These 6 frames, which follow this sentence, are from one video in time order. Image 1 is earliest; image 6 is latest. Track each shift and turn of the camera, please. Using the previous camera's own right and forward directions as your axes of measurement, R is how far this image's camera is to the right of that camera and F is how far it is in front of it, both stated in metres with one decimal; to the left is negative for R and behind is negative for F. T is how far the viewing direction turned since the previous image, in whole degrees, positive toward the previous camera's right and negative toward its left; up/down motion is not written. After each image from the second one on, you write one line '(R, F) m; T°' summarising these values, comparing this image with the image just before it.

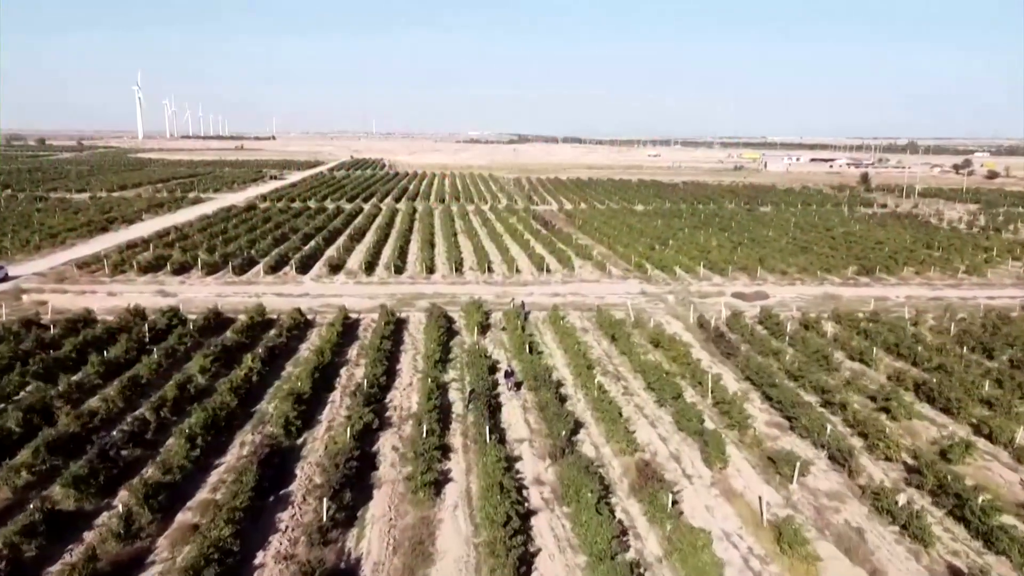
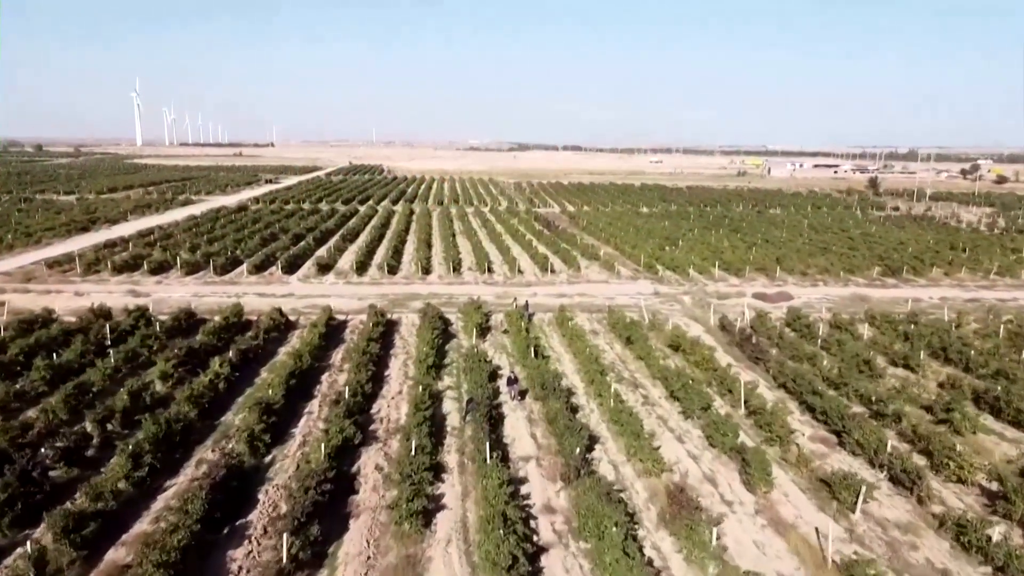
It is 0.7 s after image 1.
(-0.1, +3.1) m; 0°
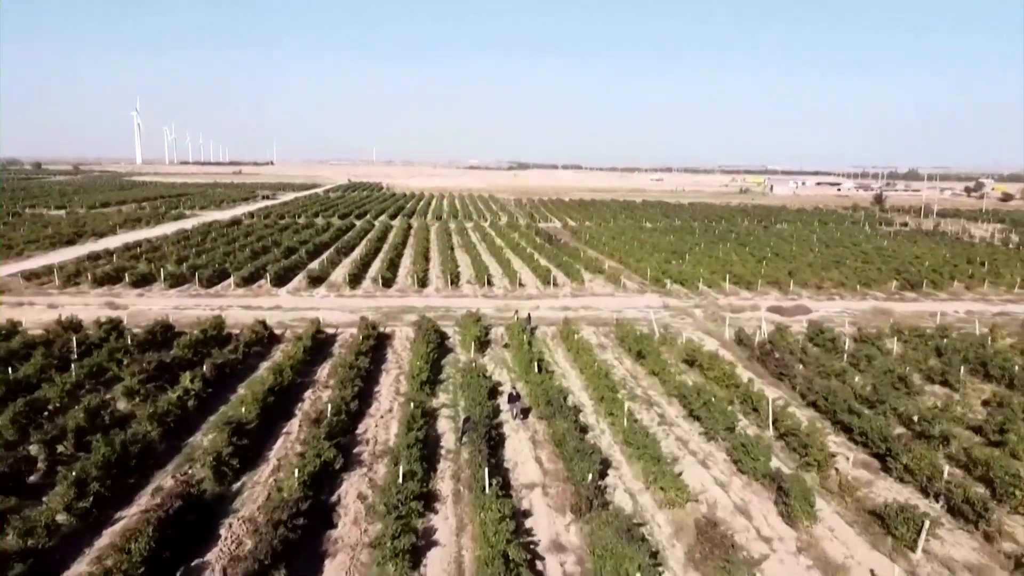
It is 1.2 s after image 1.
(-0.1, +2.1) m; 0°
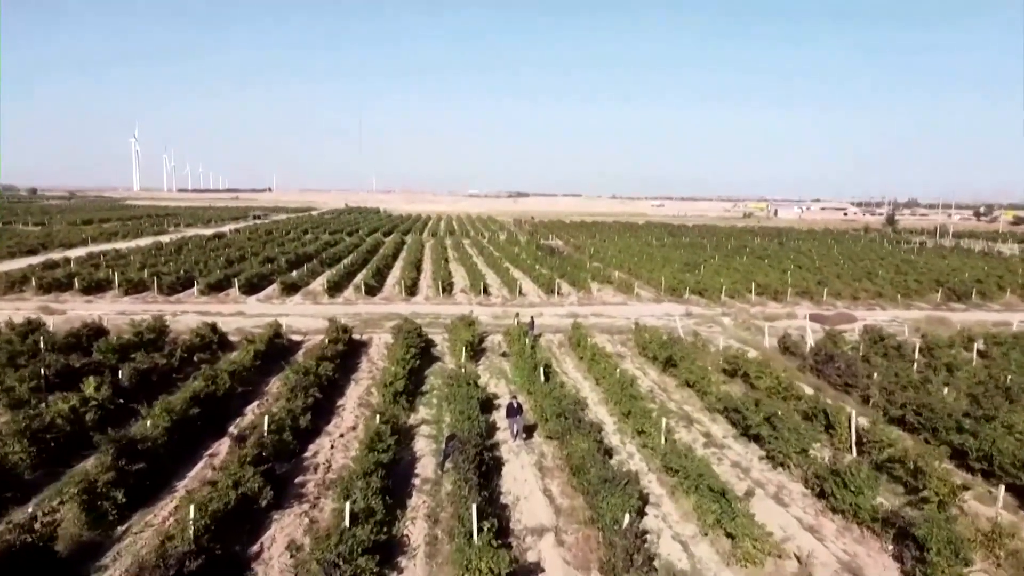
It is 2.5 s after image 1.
(0.0, +4.7) m; 0°
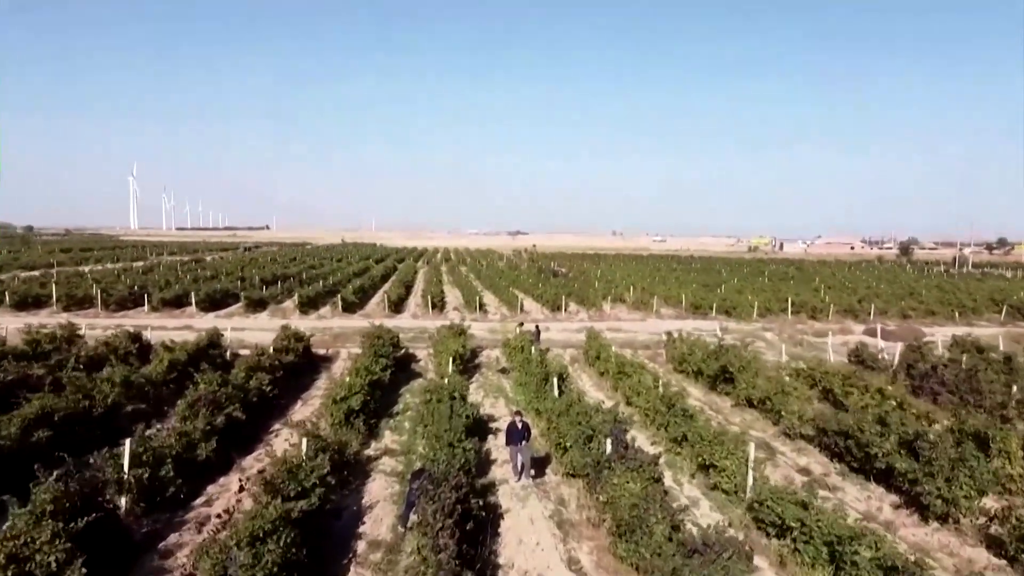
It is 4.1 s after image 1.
(0.0, +5.0) m; 0°
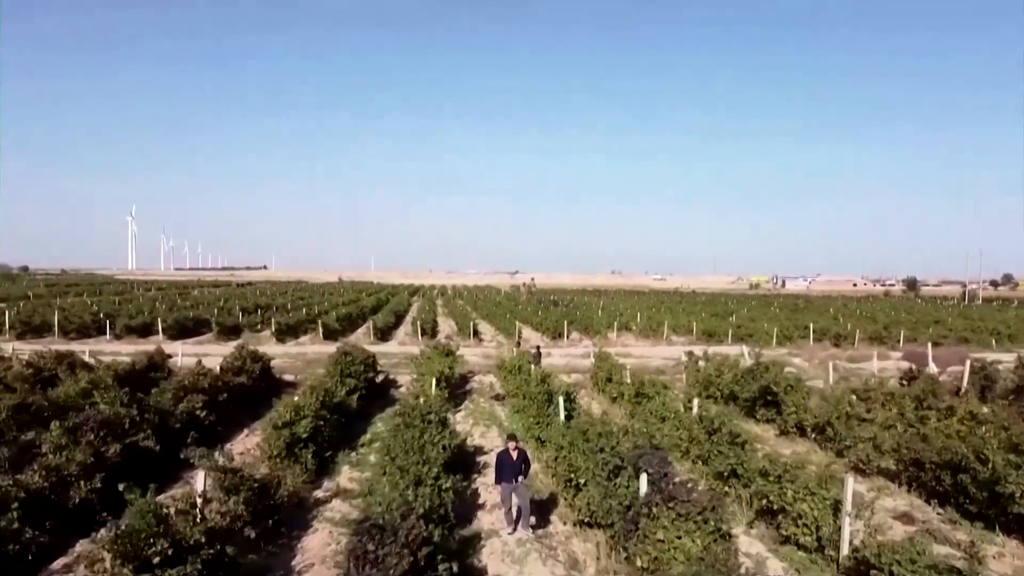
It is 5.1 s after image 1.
(+0.1, +2.7) m; 0°
